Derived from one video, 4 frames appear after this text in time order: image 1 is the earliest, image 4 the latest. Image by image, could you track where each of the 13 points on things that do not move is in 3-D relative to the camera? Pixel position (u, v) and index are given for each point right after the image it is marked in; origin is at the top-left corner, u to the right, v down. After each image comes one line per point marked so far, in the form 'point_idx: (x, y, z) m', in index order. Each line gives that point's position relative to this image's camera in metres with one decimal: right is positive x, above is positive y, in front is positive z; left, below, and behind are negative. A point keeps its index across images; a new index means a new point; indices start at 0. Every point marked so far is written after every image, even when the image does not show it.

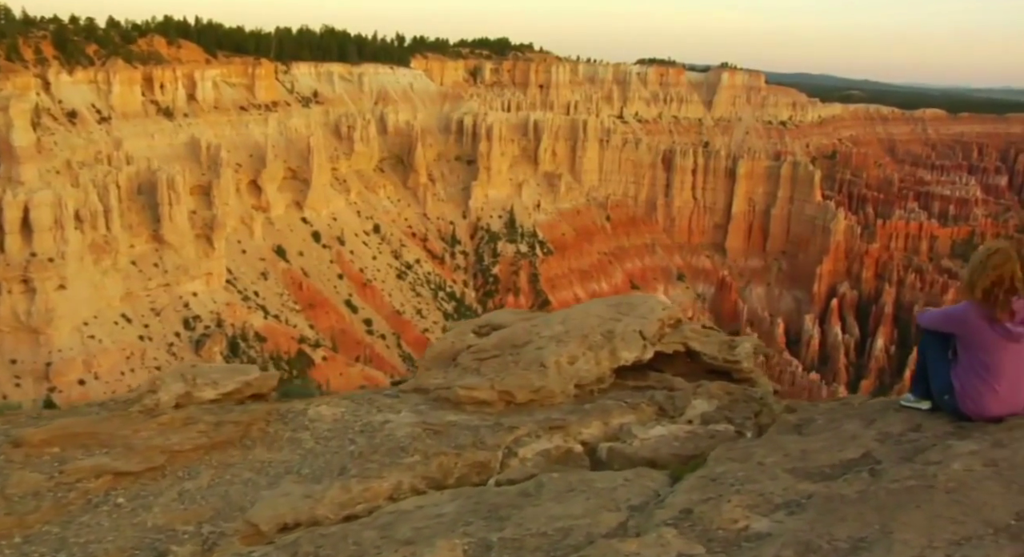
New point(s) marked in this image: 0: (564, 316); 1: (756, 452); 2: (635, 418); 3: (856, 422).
0: (+0.6, -0.4, +8.5) m
1: (+1.7, -1.2, +5.4) m
2: (+1.1, -1.3, +7.1) m
3: (+2.6, -1.1, +5.9) m
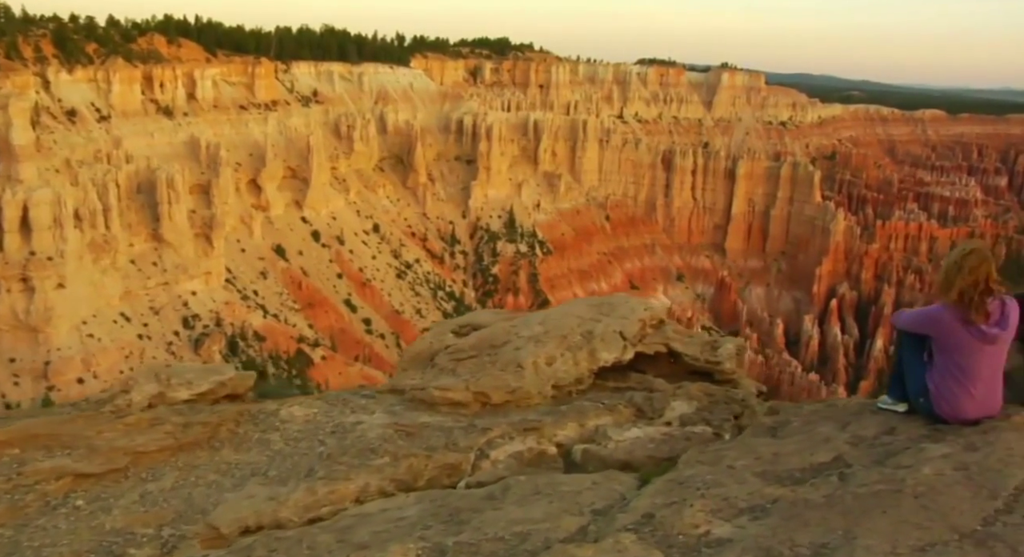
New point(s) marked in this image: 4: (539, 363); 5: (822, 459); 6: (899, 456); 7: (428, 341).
0: (+0.3, -0.4, +8.4) m
1: (+1.5, -1.2, +5.3) m
2: (+0.9, -1.3, +7.1) m
3: (+2.4, -1.1, +5.8) m
4: (+0.3, -0.8, +7.5) m
5: (+2.0, -1.2, +5.0) m
6: (+2.4, -1.1, +4.9) m
7: (-0.9, -0.7, +8.4) m
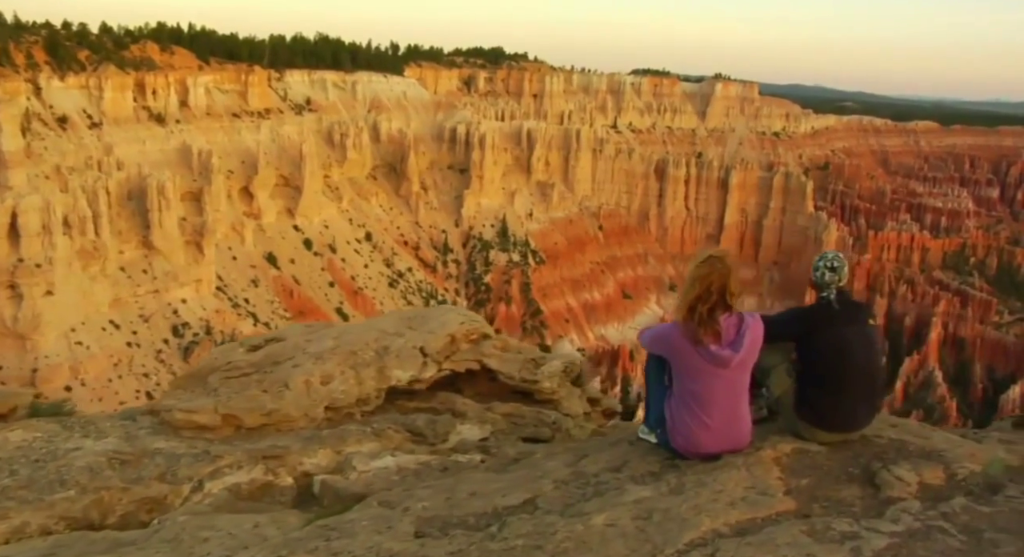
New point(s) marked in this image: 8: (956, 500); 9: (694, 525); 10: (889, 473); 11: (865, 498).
0: (-1.7, -0.5, +7.7) m
1: (-0.5, -1.3, +4.6) m
2: (-1.1, -1.4, +6.3) m
3: (+0.4, -1.2, +5.0) m
4: (-1.7, -0.9, +6.8) m
5: (0.0, -1.2, +4.3) m
6: (+0.4, -1.2, +4.2) m
7: (-2.9, -0.8, +7.6) m
8: (+2.5, -1.2, +4.3) m
9: (+0.9, -1.2, +3.8) m
10: (+2.2, -1.1, +4.5) m
11: (+2.0, -1.2, +4.3) m
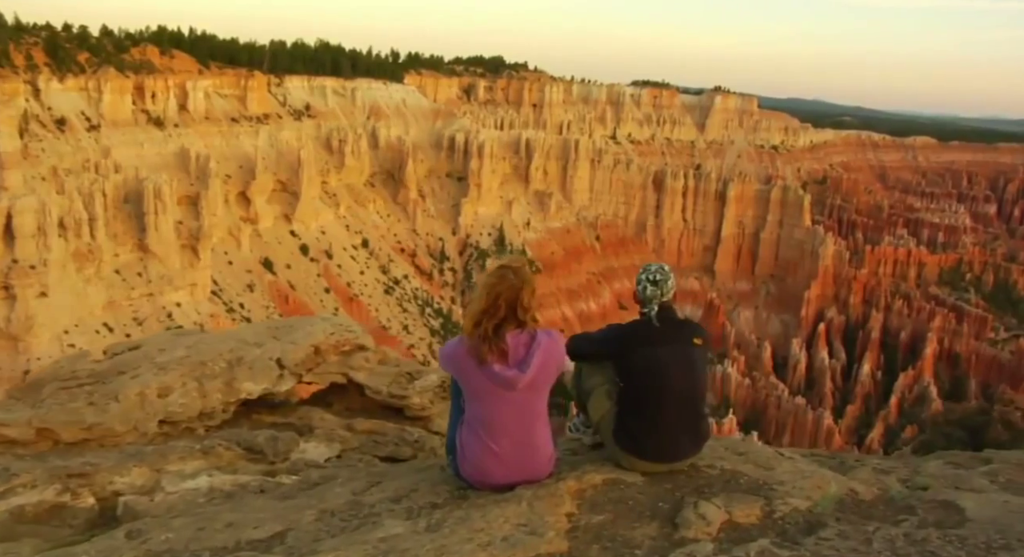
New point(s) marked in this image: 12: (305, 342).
0: (-2.9, -0.6, +7.2) m
1: (-1.8, -1.3, +4.1) m
2: (-2.3, -1.4, +5.9) m
3: (-0.9, -1.2, +4.6) m
4: (-3.0, -0.9, +6.3) m
5: (-1.2, -1.3, +3.8) m
6: (-0.8, -1.2, +3.7) m
7: (-4.2, -0.8, +7.2) m
8: (+1.2, -1.3, +3.9) m
9: (-0.4, -1.2, +3.3) m
10: (+1.0, -1.2, +4.1) m
11: (+0.7, -1.3, +3.9) m
12: (-1.9, -0.6, +7.3) m
